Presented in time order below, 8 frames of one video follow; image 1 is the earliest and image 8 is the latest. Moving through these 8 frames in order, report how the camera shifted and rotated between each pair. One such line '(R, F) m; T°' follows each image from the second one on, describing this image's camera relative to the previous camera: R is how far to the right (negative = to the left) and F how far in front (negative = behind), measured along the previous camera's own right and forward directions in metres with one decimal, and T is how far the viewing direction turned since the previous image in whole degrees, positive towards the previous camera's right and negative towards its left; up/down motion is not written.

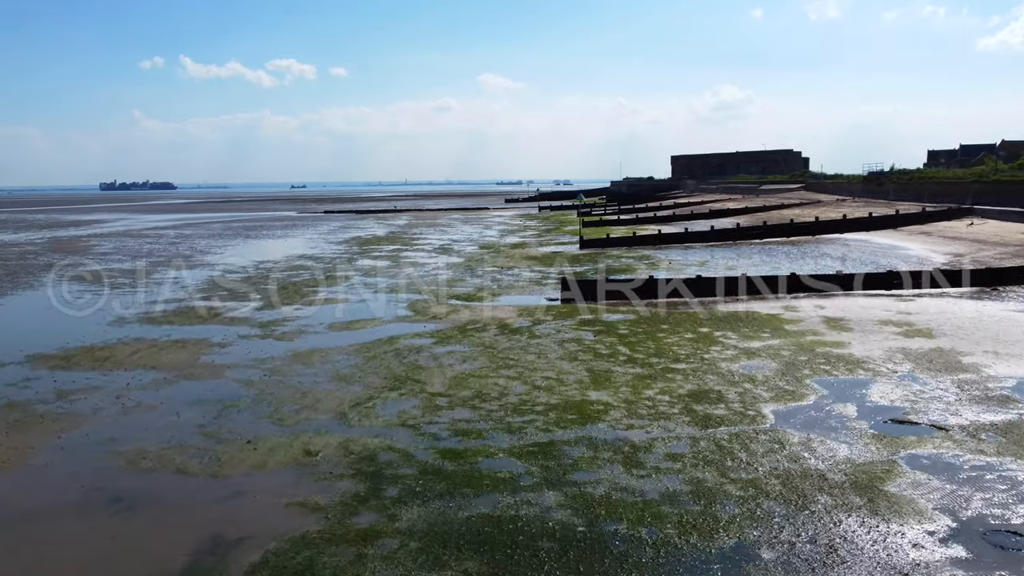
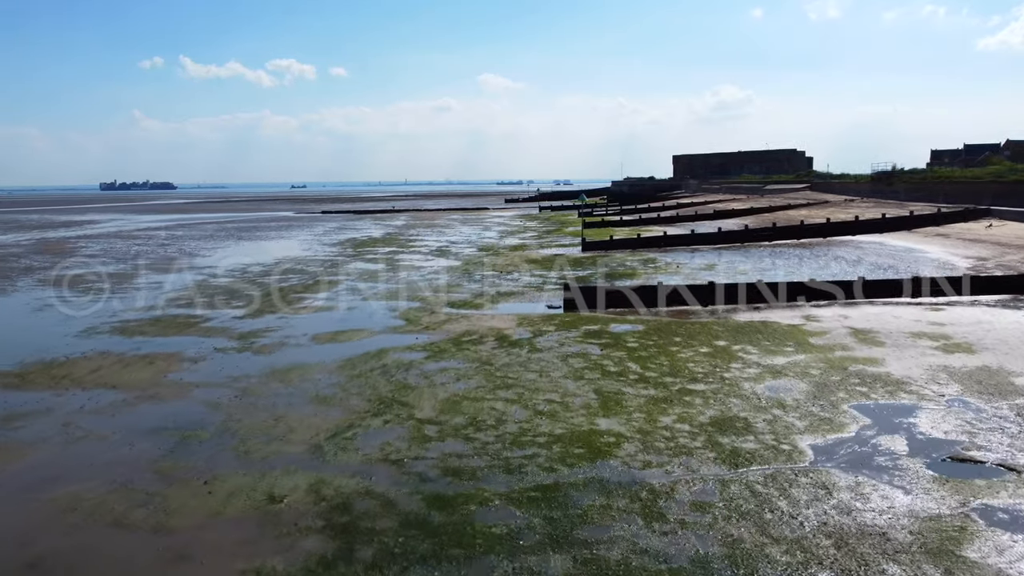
(0.0, +1.2) m; 0°
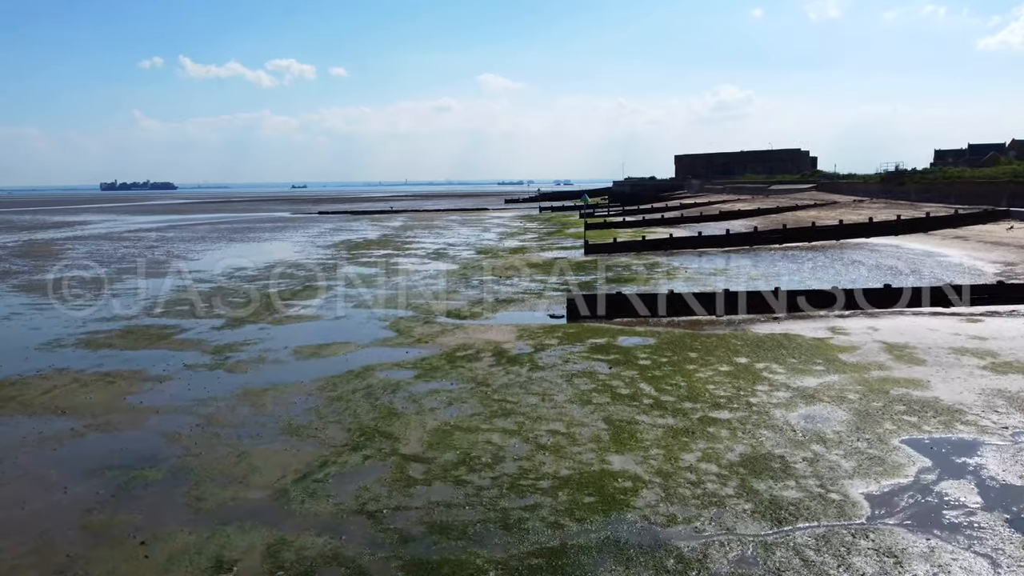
(0.0, +1.2) m; 0°
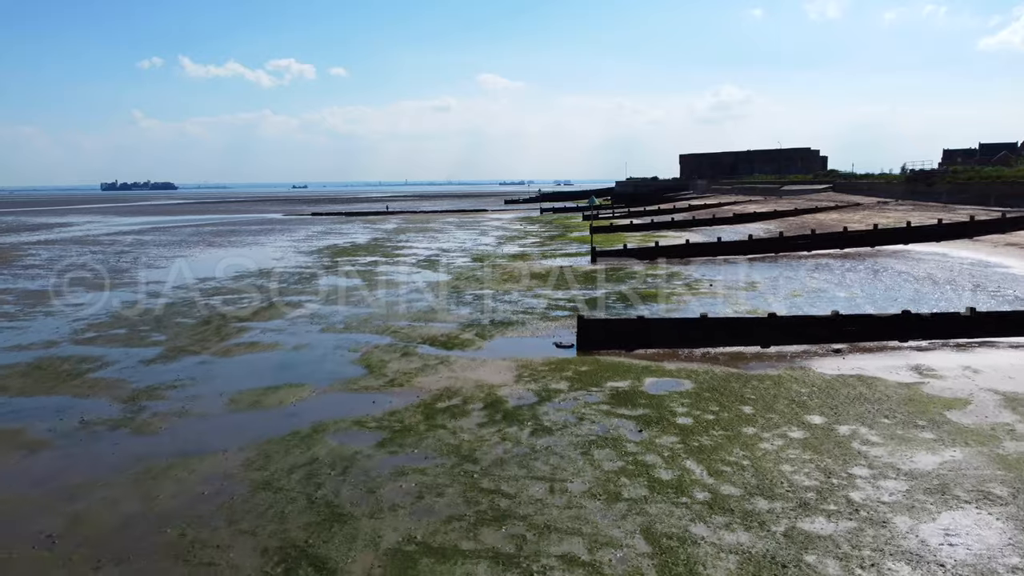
(0.0, +2.9) m; 0°
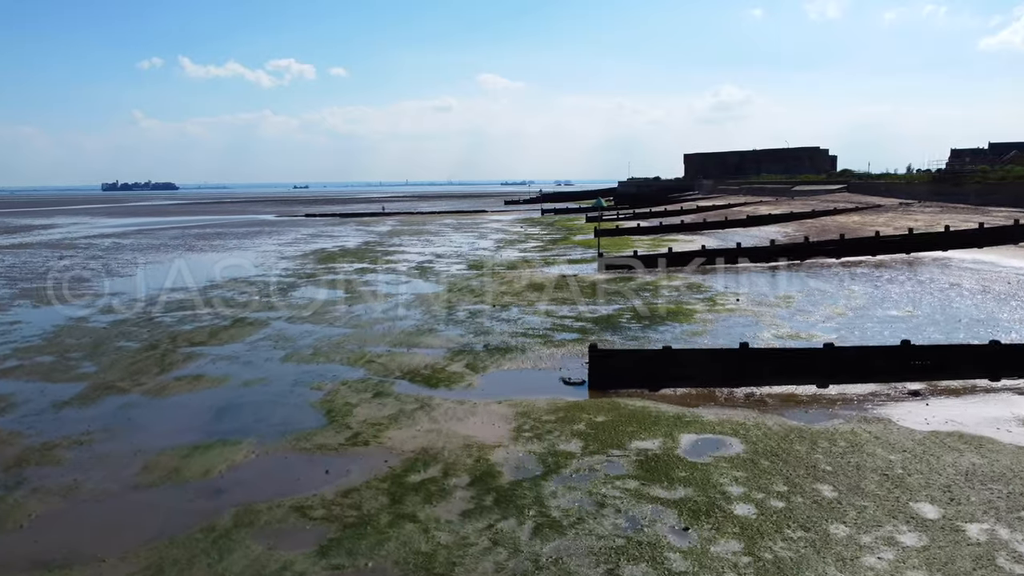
(0.0, +2.4) m; 0°
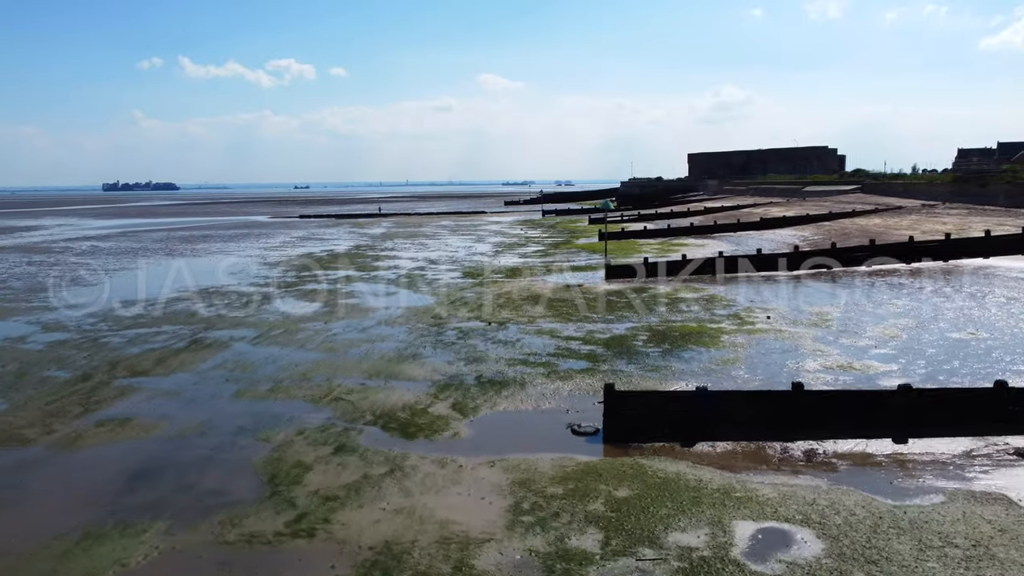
(0.0, +2.2) m; 0°
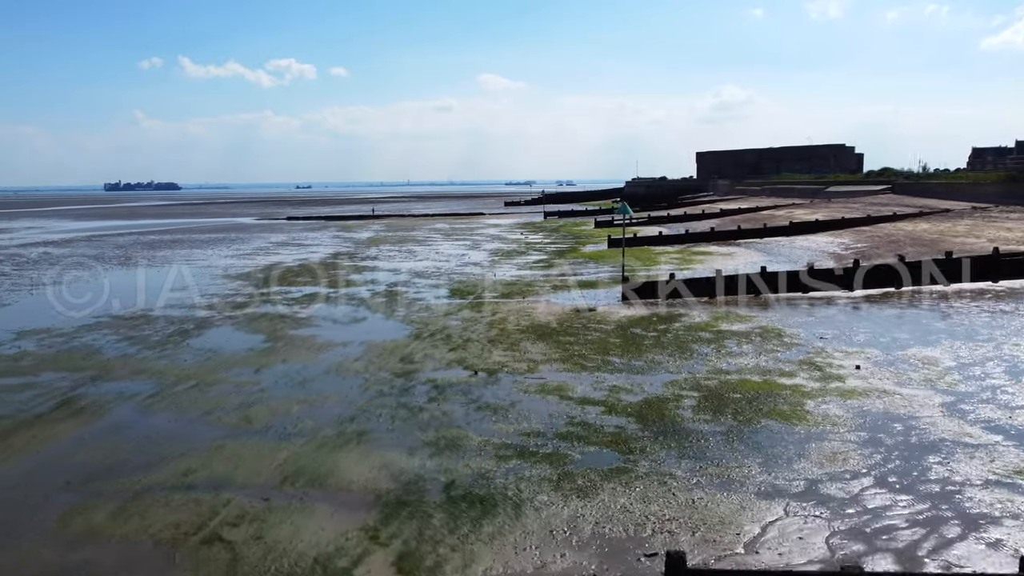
(+0.1, +4.1) m; 0°
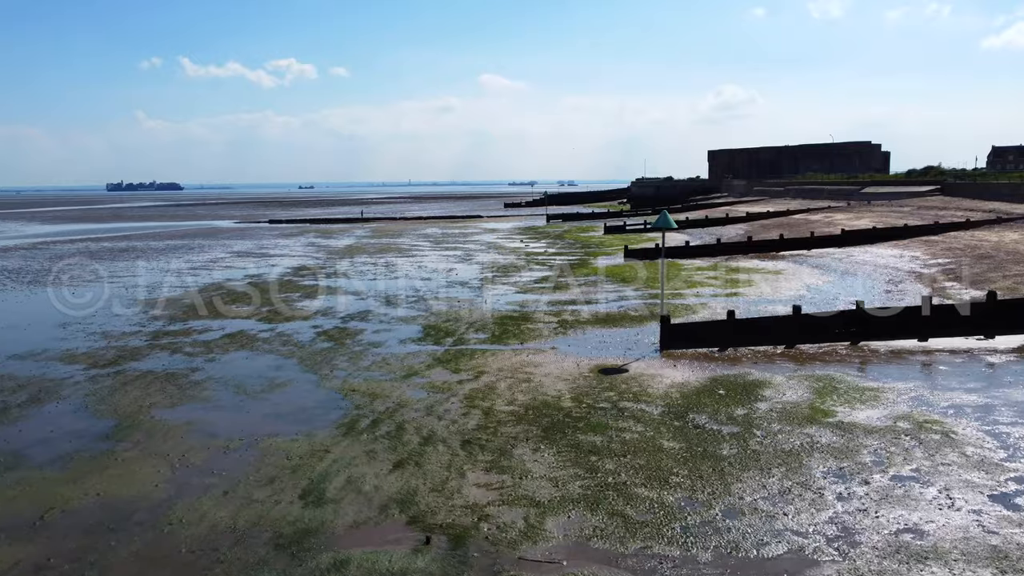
(+0.2, +5.5) m; 0°
